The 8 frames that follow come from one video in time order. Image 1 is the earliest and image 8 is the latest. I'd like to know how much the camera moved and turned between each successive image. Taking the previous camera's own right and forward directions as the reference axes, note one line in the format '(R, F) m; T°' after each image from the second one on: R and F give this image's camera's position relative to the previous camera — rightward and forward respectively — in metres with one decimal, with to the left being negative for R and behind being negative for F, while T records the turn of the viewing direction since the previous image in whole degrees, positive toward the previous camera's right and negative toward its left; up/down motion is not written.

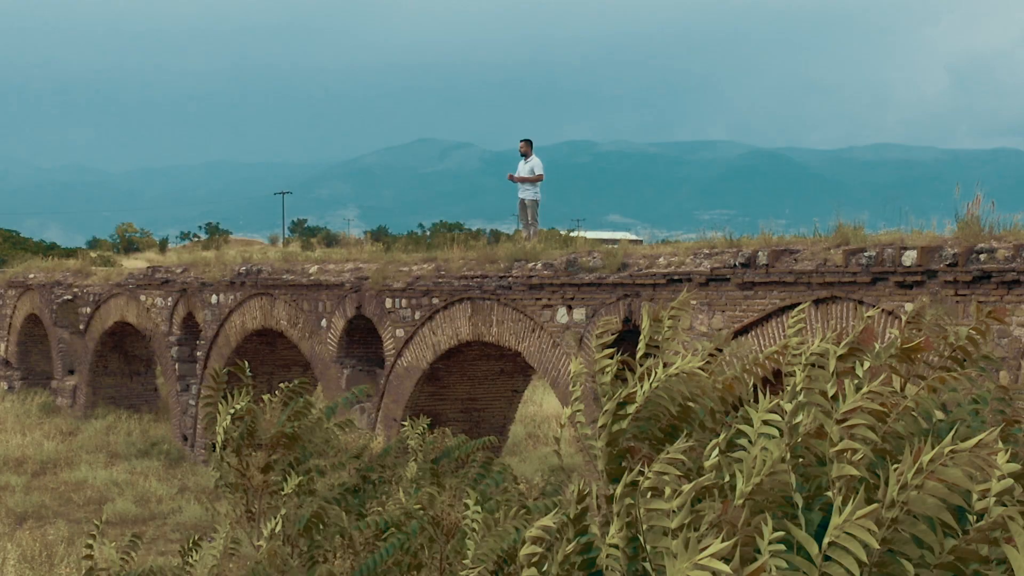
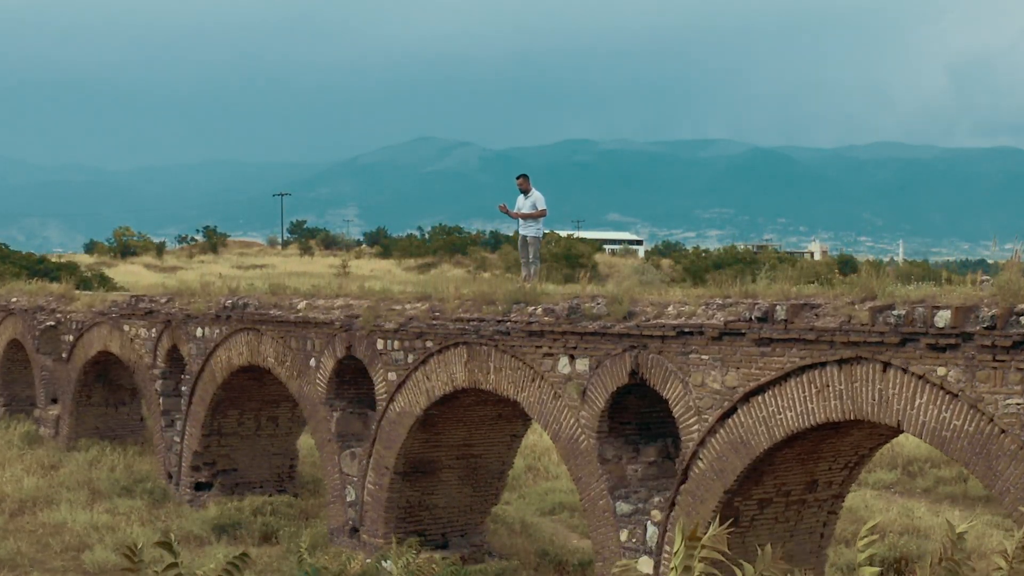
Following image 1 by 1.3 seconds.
(0.0, +0.6) m; 0°
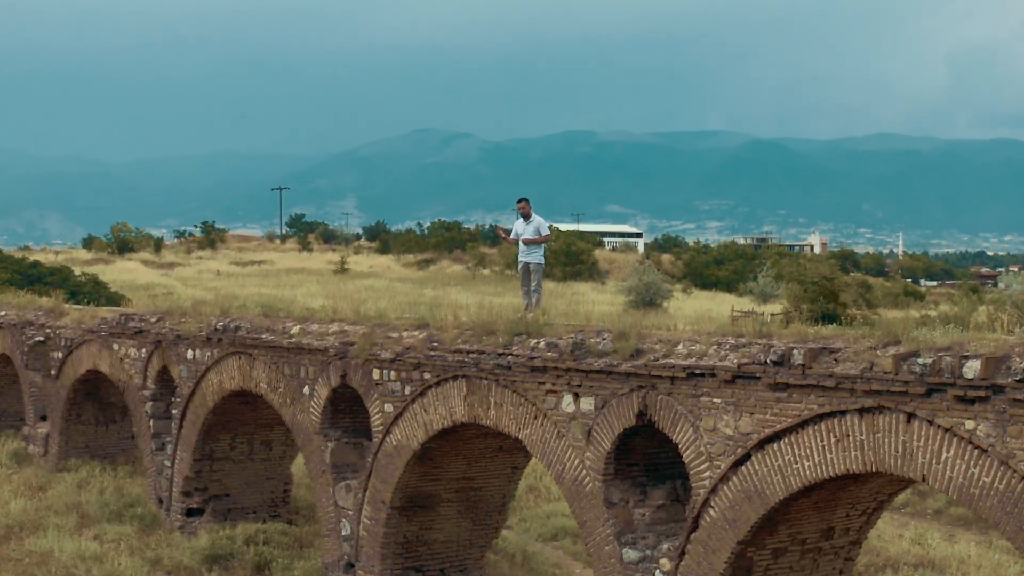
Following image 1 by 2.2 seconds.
(0.0, +0.4) m; 0°
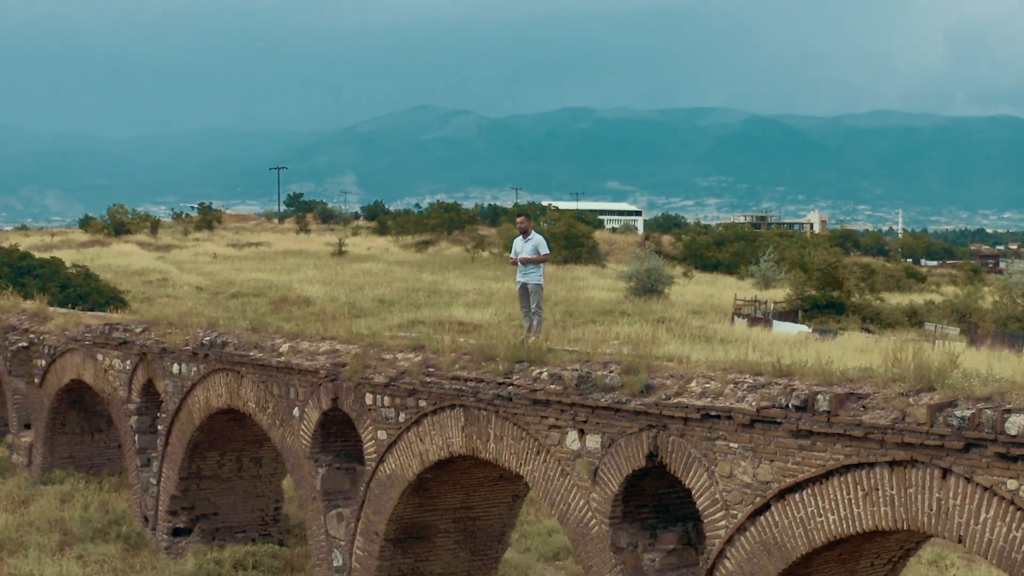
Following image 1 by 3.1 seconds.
(0.0, +0.6) m; 0°
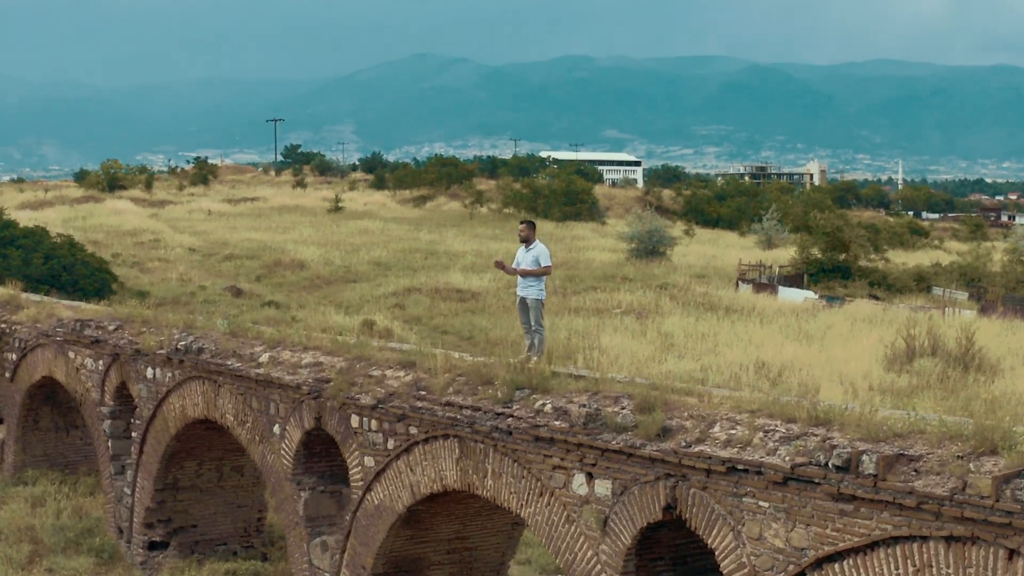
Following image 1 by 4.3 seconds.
(0.0, +0.9) m; 0°
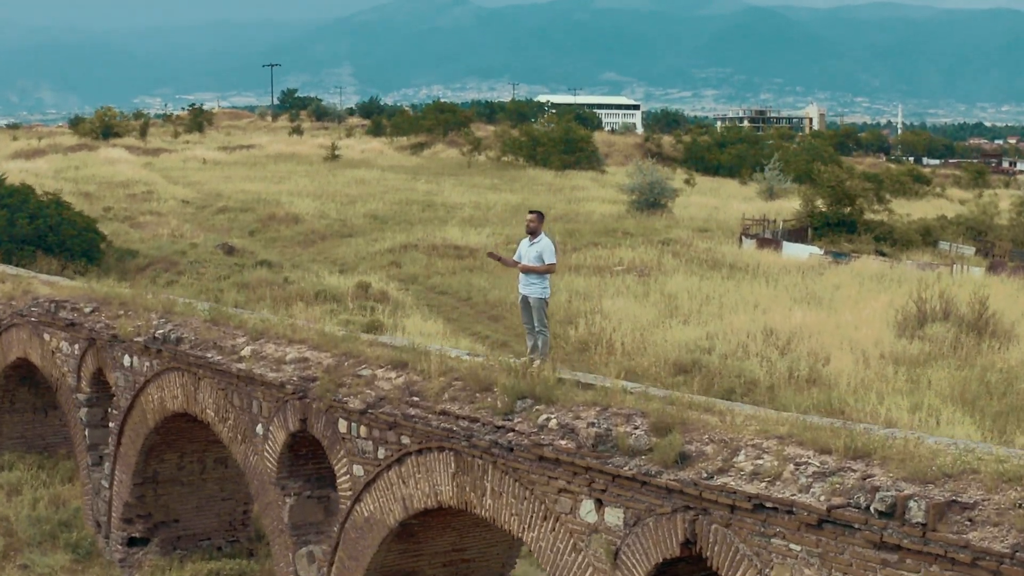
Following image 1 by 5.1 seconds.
(0.0, +0.7) m; 0°
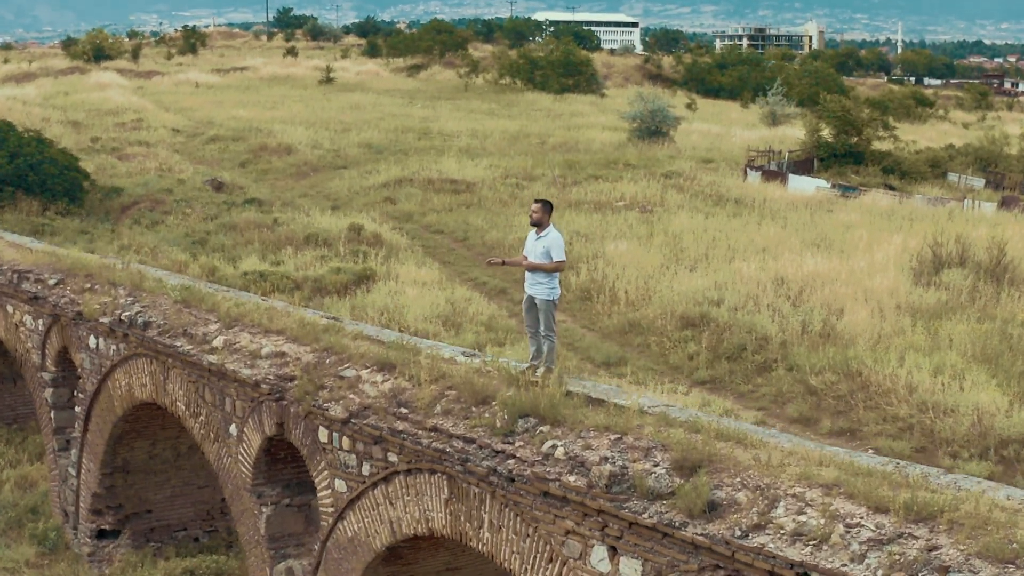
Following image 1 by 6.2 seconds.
(0.0, +0.9) m; 0°
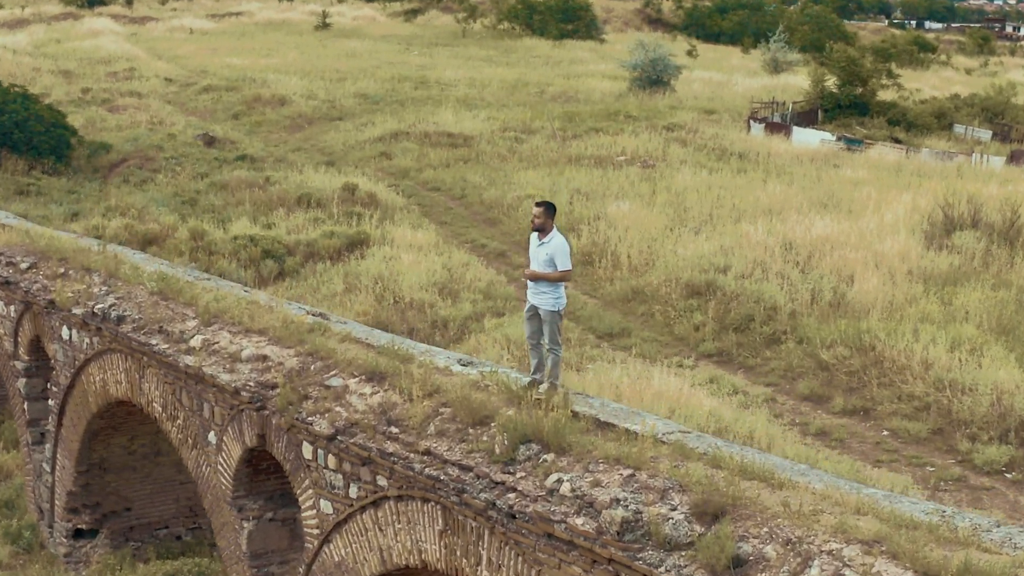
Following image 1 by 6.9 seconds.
(0.0, +0.6) m; 0°
